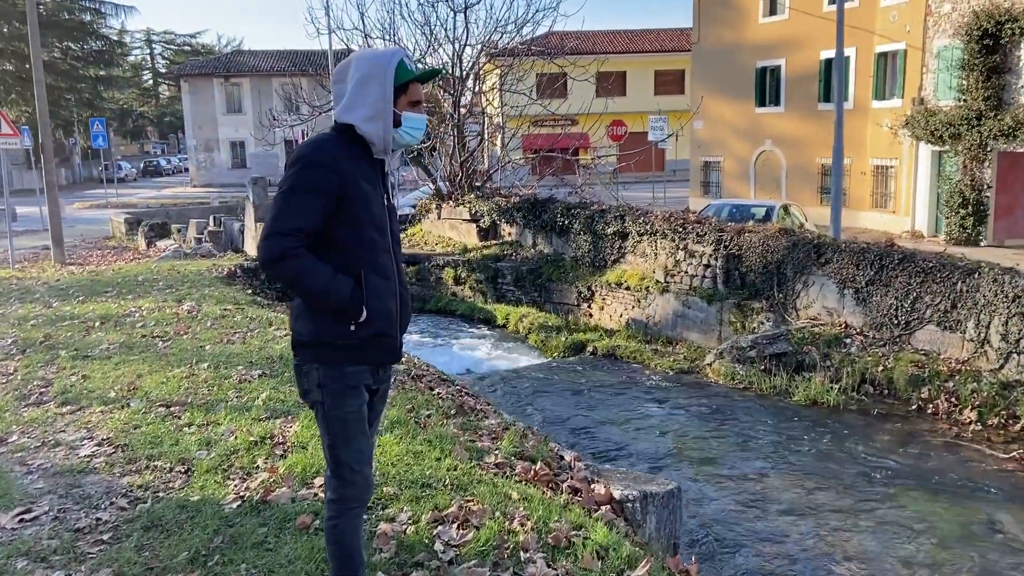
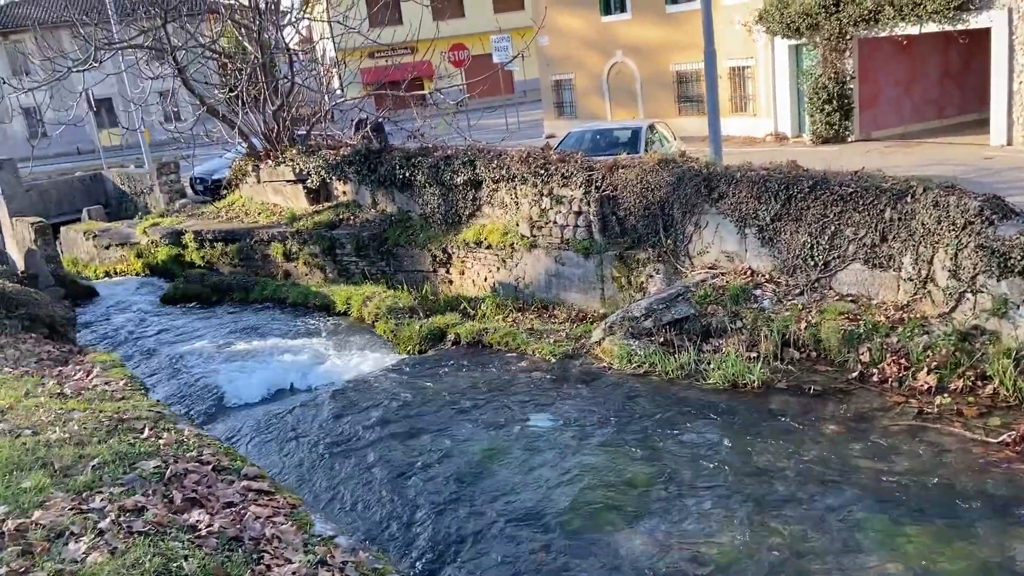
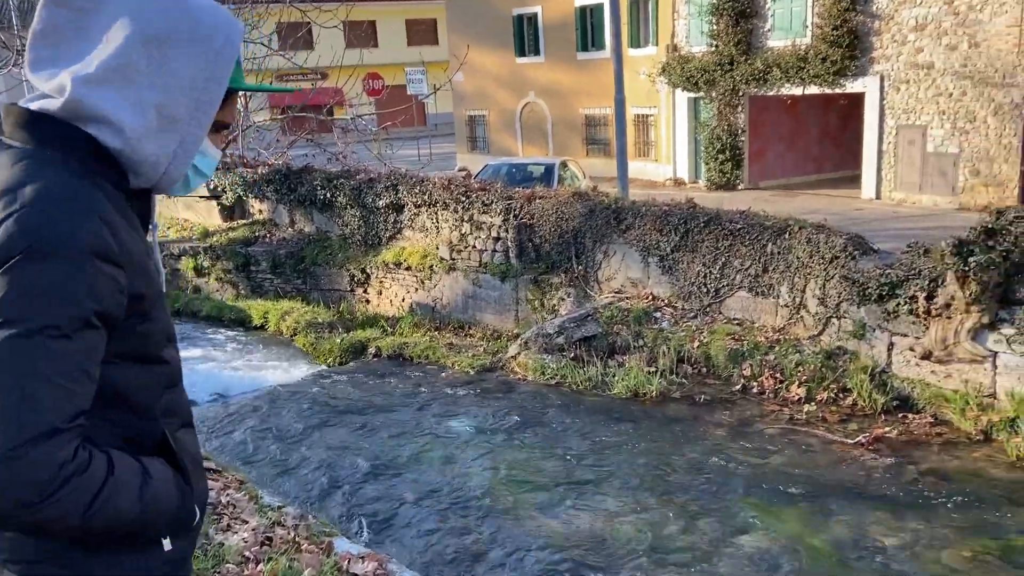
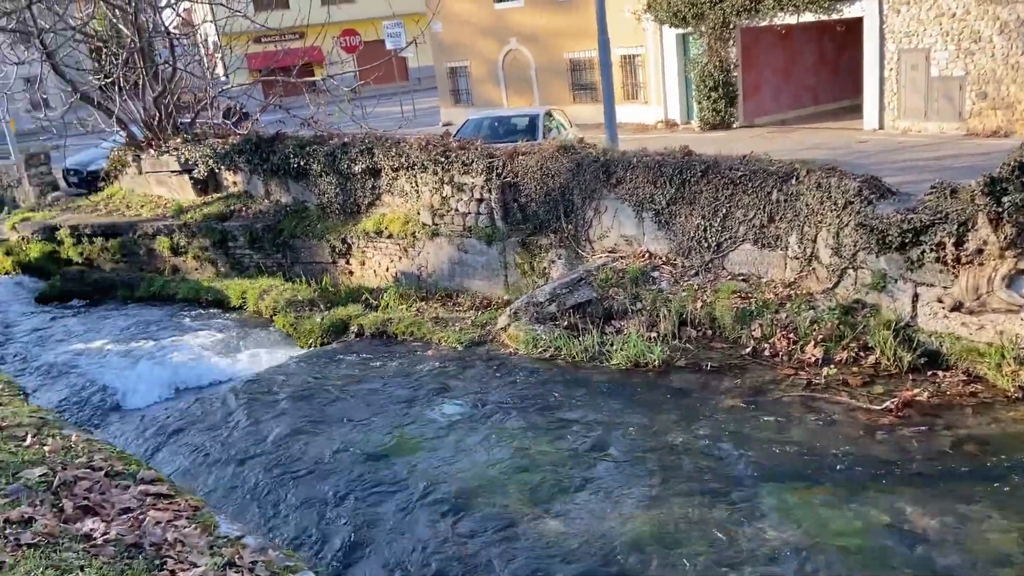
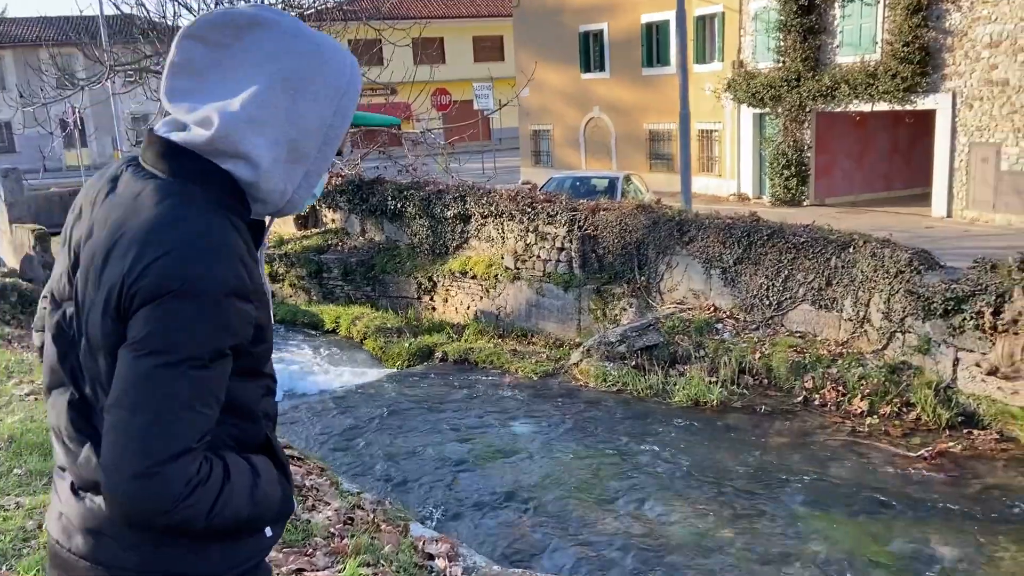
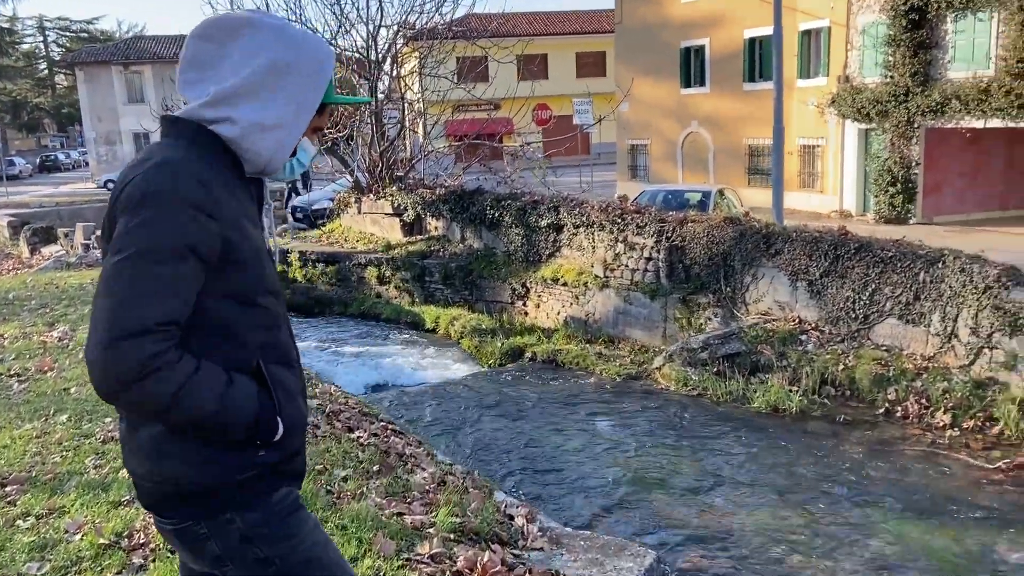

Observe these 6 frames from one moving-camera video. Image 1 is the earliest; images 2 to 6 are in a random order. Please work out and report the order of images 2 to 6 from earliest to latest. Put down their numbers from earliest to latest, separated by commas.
6, 5, 3, 4, 2
